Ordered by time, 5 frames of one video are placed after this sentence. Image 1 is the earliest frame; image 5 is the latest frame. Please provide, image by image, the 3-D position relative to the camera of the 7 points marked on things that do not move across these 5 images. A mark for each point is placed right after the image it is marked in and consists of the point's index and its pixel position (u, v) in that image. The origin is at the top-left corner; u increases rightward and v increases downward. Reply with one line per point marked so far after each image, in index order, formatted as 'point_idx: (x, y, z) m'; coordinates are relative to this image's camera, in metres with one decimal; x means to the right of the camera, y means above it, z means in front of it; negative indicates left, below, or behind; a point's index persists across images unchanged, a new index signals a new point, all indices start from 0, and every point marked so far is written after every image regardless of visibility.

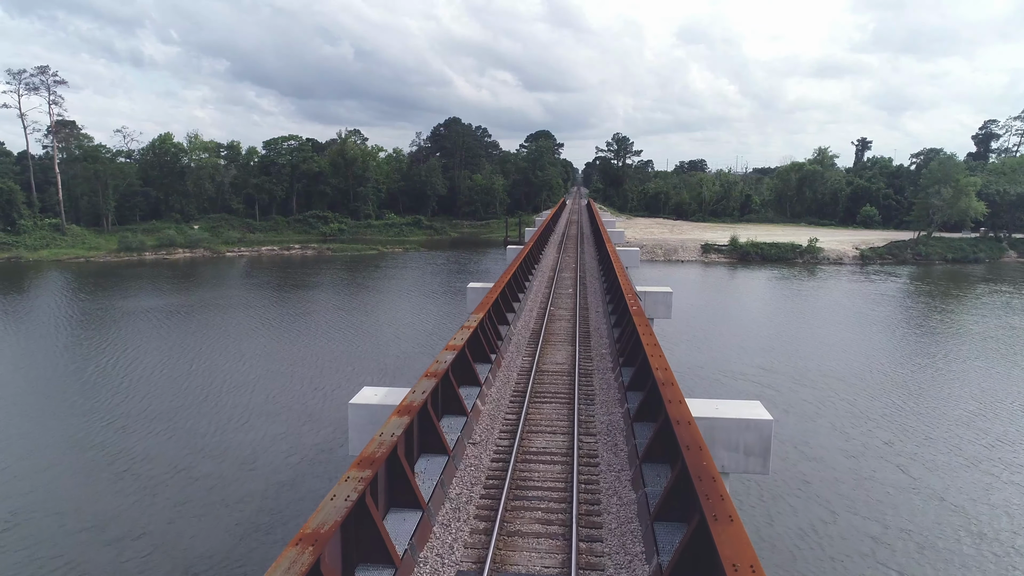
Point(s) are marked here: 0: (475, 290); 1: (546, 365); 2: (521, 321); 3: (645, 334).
0: (-1.0, 0.0, +18.2) m
1: (+0.4, -1.0, +8.9) m
2: (+0.2, -0.6, +11.4) m
3: (+1.6, -0.5, +8.0) m
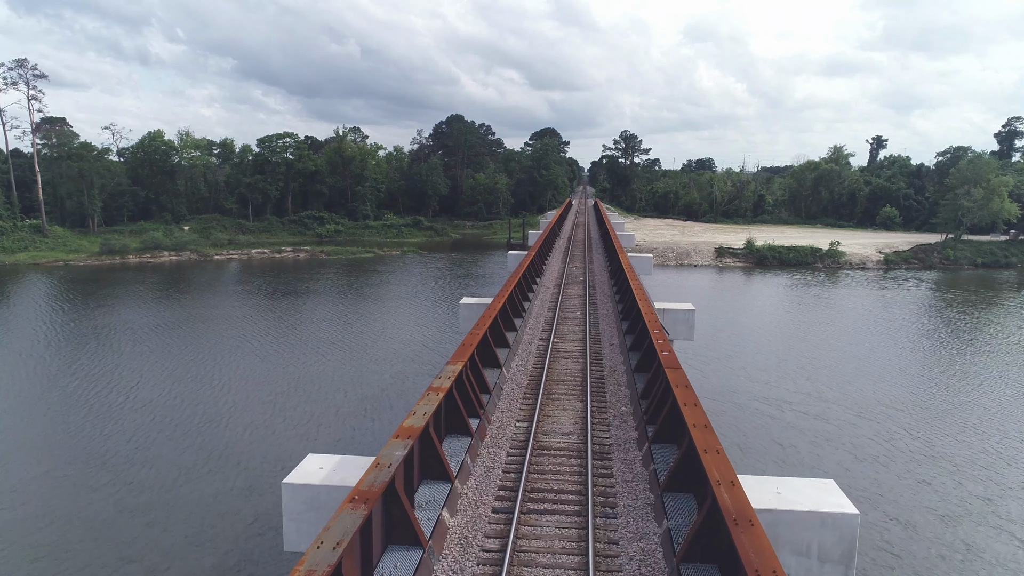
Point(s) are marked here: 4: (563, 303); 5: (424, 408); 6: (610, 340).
0: (-1.1, -0.4, +15.8) m
1: (+0.3, -1.4, +6.5) m
2: (+0.1, -1.0, +9.1) m
3: (+1.5, -0.9, +5.6) m
4: (+1.0, -0.3, +13.1) m
5: (-0.7, -1.0, +5.4) m
6: (+1.5, -0.8, +10.3) m
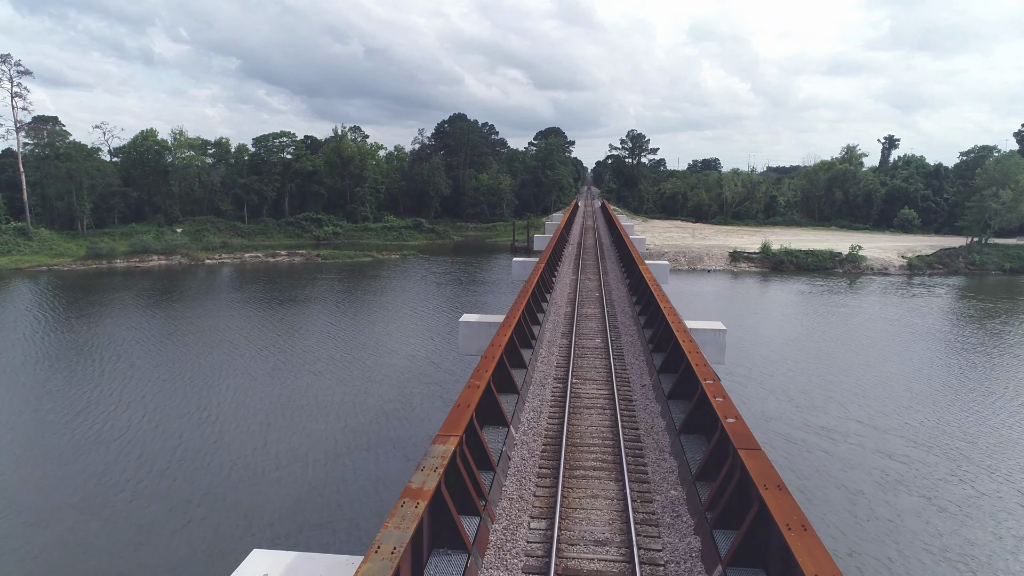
0: (-0.9, -0.7, +14.0) m
1: (+0.4, -1.8, +4.7) m
2: (+0.2, -1.3, +7.2) m
3: (+1.5, -1.3, +3.8) m
4: (+1.2, -0.7, +11.2) m
5: (-0.6, -1.3, +3.6) m
6: (+1.6, -1.1, +8.5) m
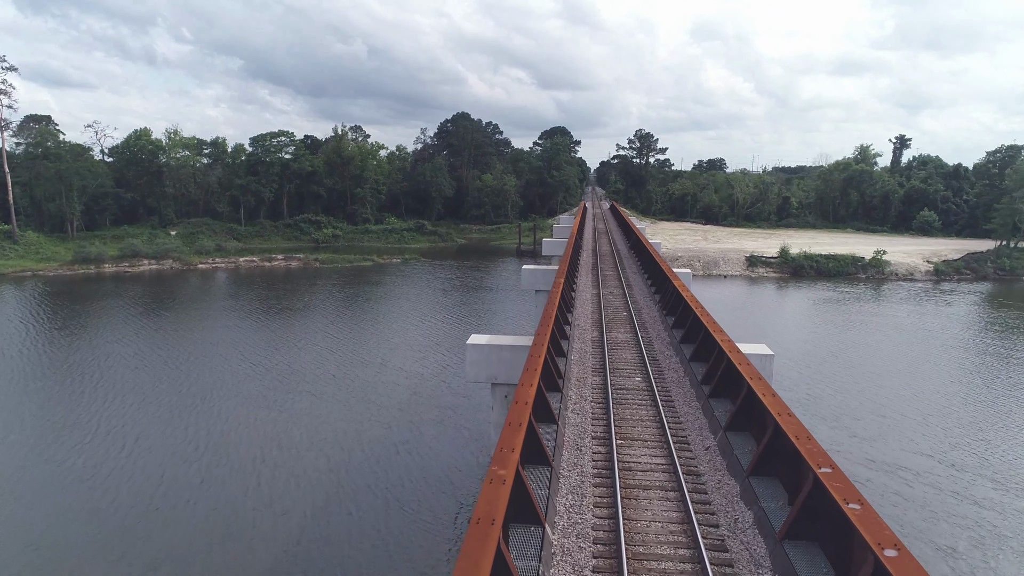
0: (-0.6, -1.1, +12.2) m
1: (+0.7, -2.1, +2.9) m
2: (+0.4, -1.7, +5.4) m
3: (+1.8, -1.6, +2.0) m
4: (+1.4, -1.0, +9.4) m
5: (-0.4, -1.6, +1.8) m
6: (+1.9, -1.5, +6.7) m
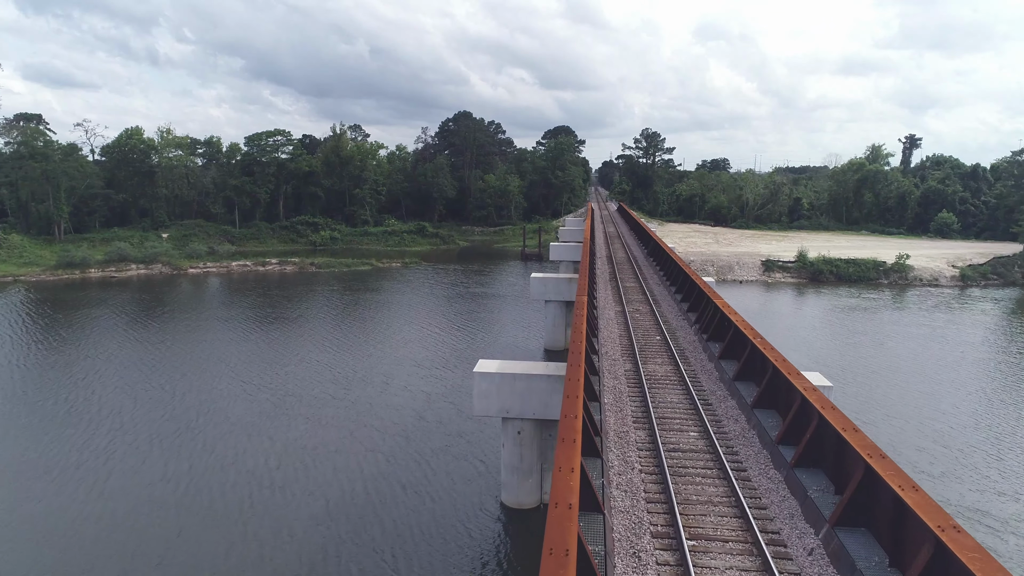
0: (-0.4, -1.4, +10.5) m
1: (+0.9, -2.4, +1.2) m
2: (+0.7, -2.0, +3.7) m
3: (+2.0, -1.9, +0.3) m
4: (+1.7, -1.3, +7.7) m
5: (-0.2, -1.9, +0.1) m
6: (+2.1, -1.8, +4.9) m
